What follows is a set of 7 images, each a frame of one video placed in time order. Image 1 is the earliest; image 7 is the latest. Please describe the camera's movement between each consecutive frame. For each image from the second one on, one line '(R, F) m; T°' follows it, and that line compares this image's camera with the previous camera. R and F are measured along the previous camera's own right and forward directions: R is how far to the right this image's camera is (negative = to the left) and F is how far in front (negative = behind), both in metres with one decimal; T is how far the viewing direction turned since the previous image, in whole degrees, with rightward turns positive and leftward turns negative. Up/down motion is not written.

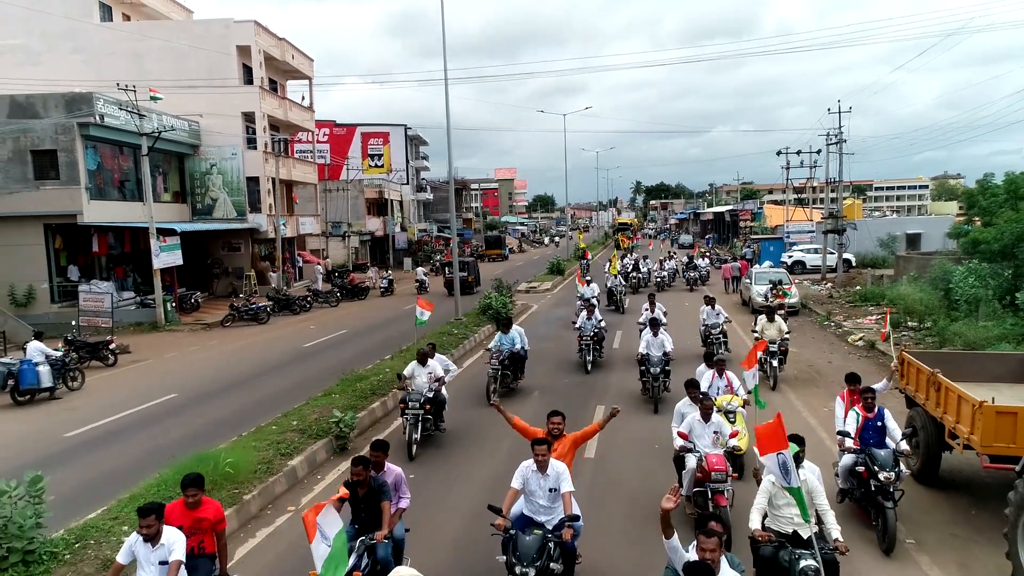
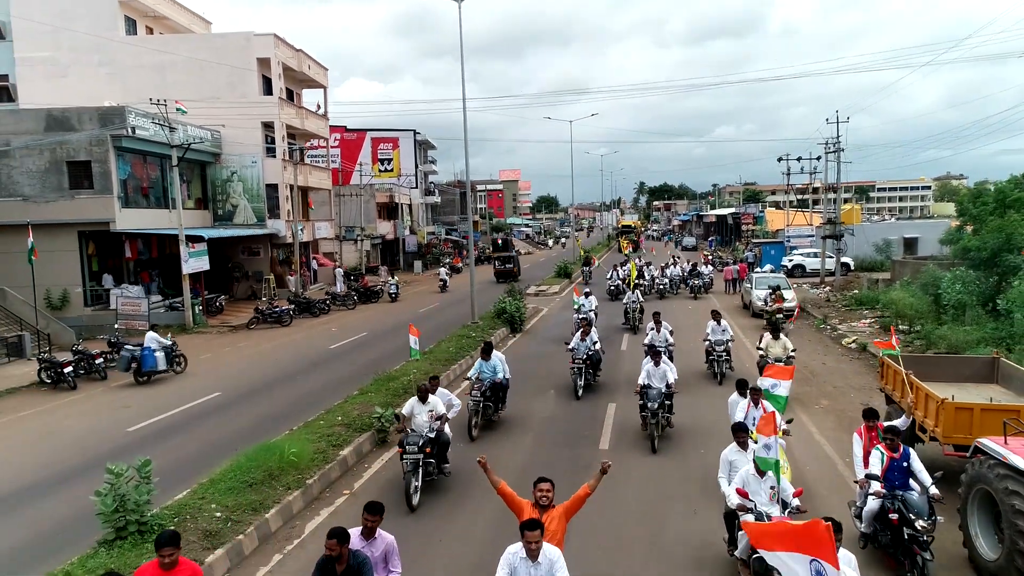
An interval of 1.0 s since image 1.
(-0.3, -1.0) m; 0°
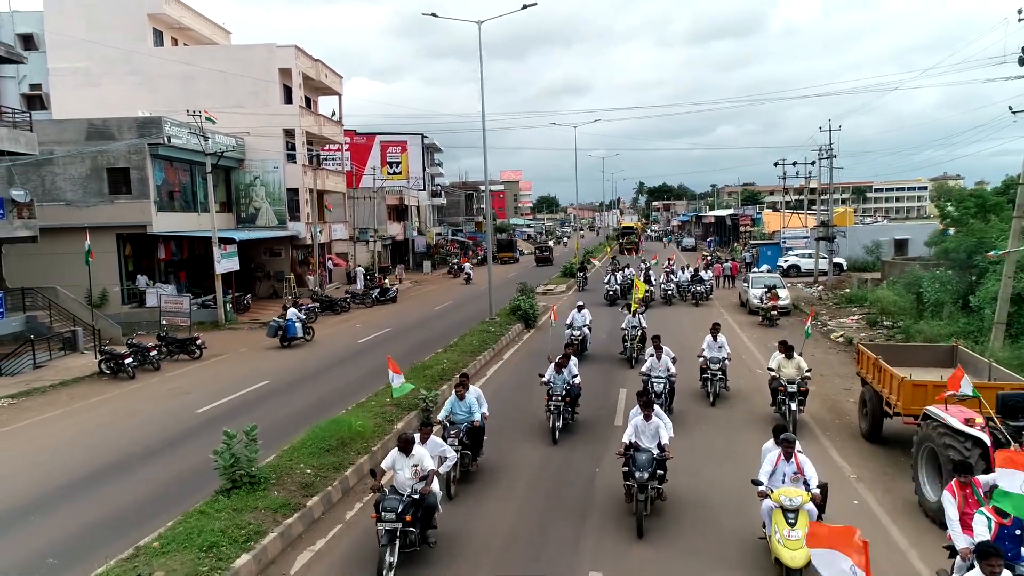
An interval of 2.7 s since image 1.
(-0.5, -1.4) m; 0°
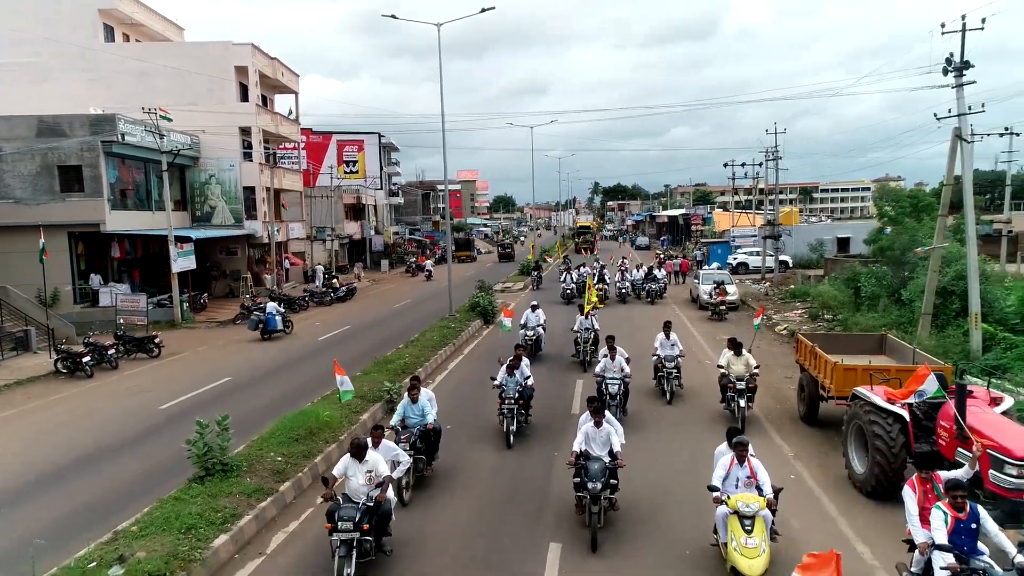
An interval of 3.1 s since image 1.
(-0.1, -0.5) m; +4°
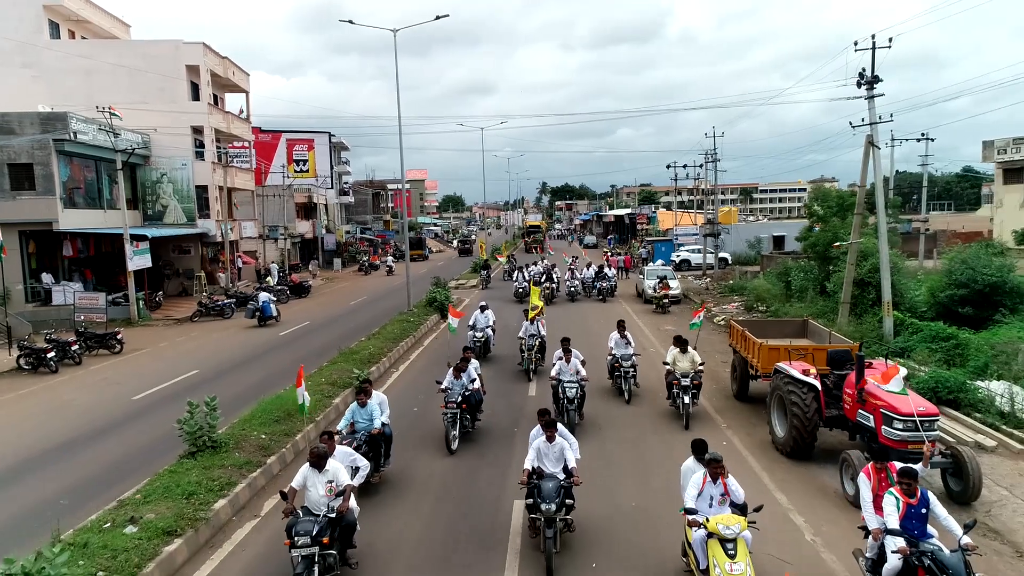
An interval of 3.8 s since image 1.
(-0.2, -0.9) m; +4°
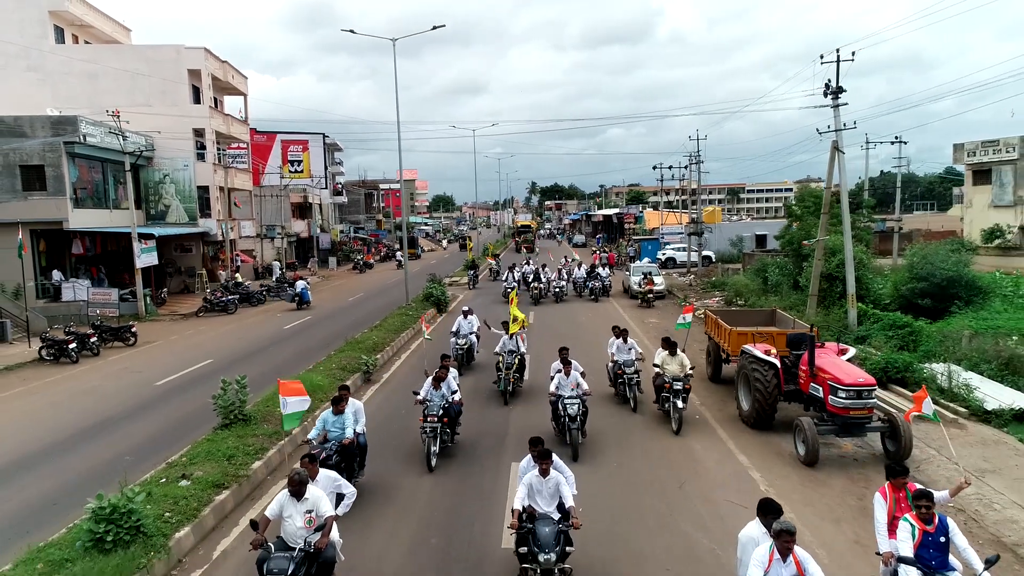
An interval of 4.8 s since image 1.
(-0.1, -1.2) m; +1°
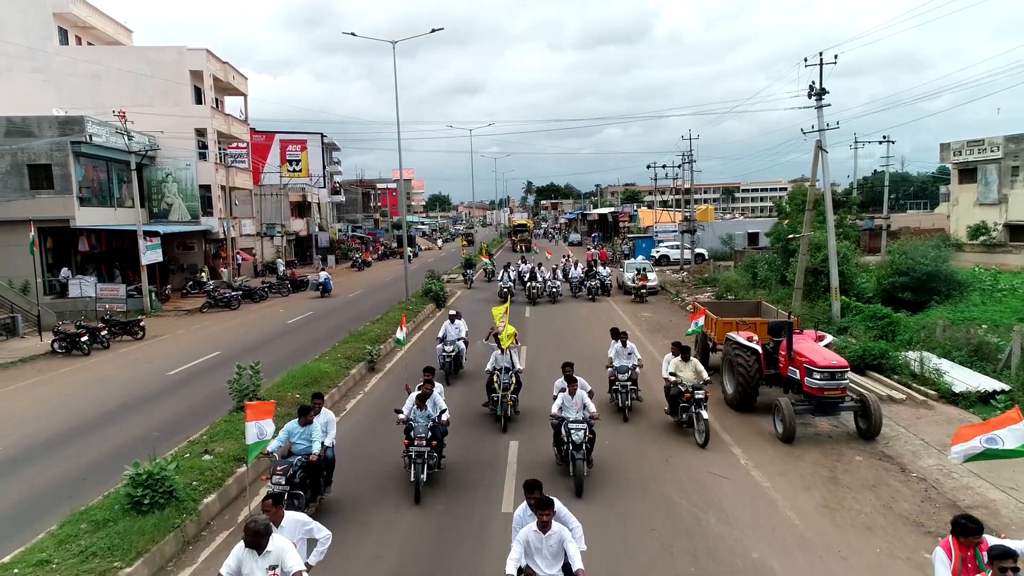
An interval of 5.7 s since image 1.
(0.0, -0.6) m; 0°
